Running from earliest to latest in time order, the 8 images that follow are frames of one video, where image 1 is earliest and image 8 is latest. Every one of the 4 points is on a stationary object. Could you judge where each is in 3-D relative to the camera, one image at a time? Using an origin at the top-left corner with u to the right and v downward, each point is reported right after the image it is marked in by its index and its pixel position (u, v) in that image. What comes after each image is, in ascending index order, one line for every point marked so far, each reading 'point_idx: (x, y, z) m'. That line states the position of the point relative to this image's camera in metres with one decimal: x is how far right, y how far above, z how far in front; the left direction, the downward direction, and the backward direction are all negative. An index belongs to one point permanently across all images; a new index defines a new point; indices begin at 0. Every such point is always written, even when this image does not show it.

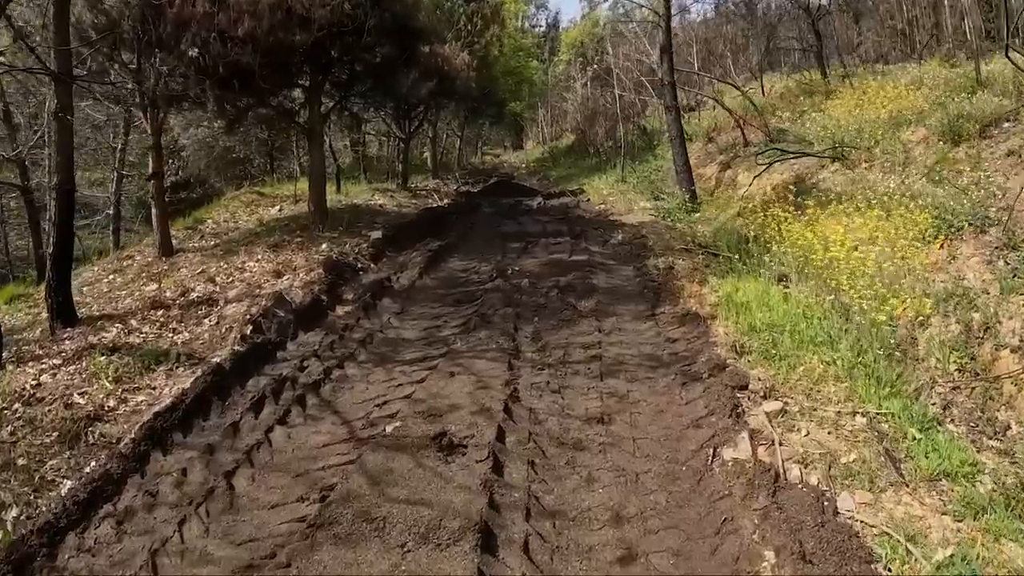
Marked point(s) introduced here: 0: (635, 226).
0: (+1.6, +0.9, +11.8) m
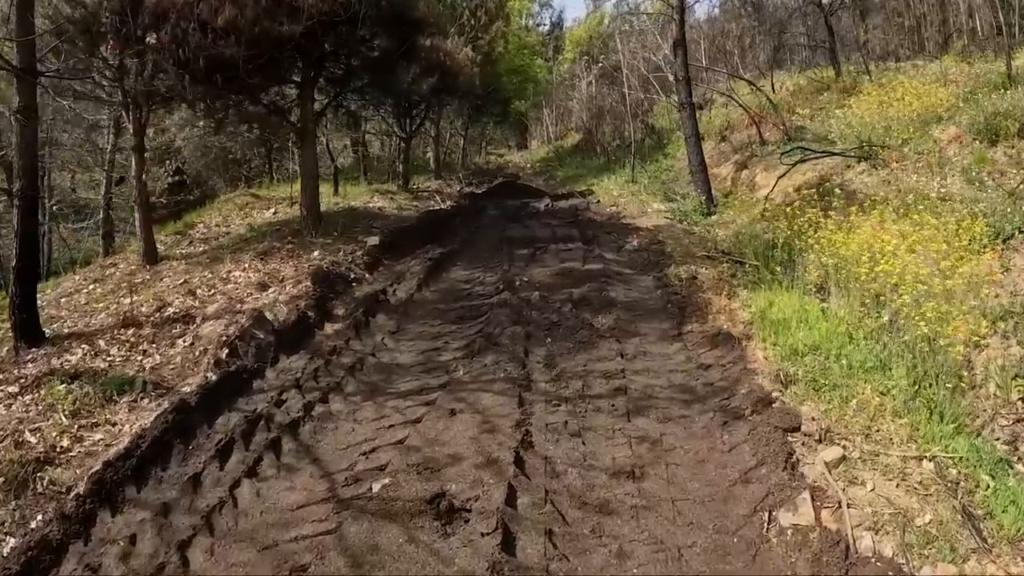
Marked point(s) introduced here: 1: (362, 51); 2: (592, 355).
0: (+1.7, +0.8, +11.0) m
1: (-1.9, +2.9, +10.7) m
2: (+0.5, -0.4, +5.7) m
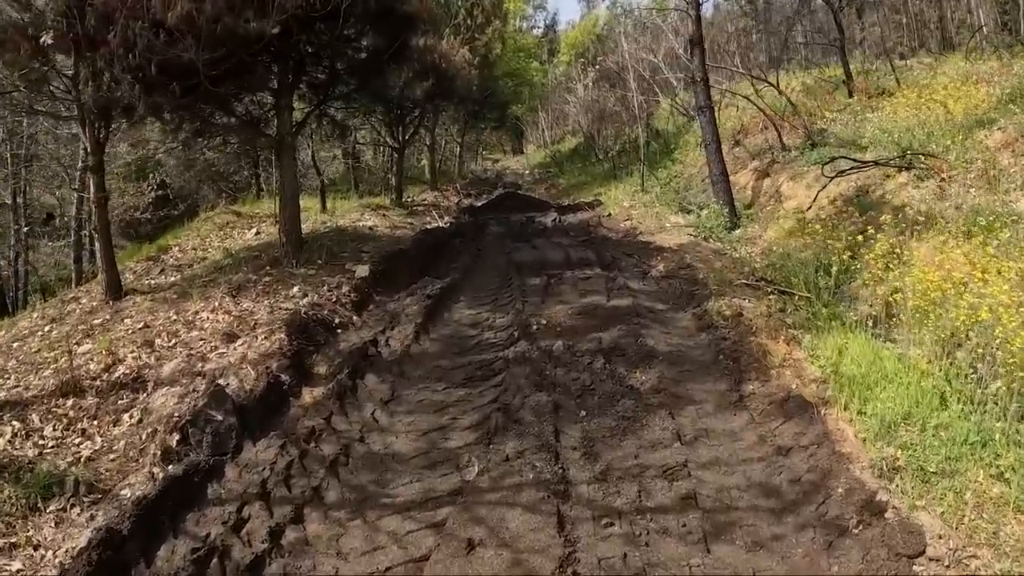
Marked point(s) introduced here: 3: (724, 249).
0: (+1.8, +0.5, +9.8) m
1: (-1.8, +2.6, +9.5) m
2: (+0.7, -0.8, +4.5) m
3: (+2.5, +0.5, +10.4) m
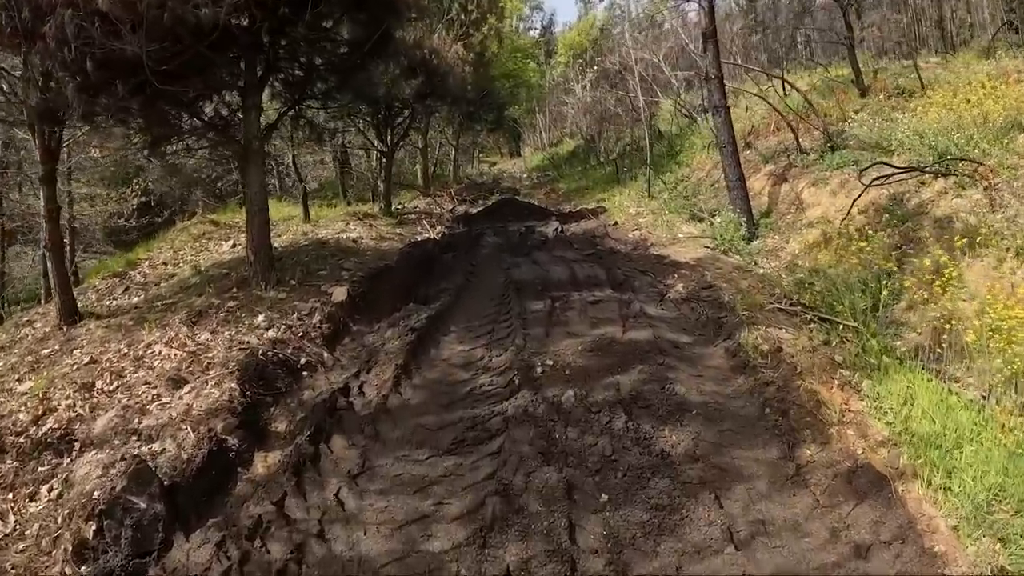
0: (+1.8, +0.3, +8.8) m
1: (-1.8, +2.3, +8.5) m
2: (+0.7, -1.0, +3.4) m
3: (+2.5, +0.3, +9.4) m
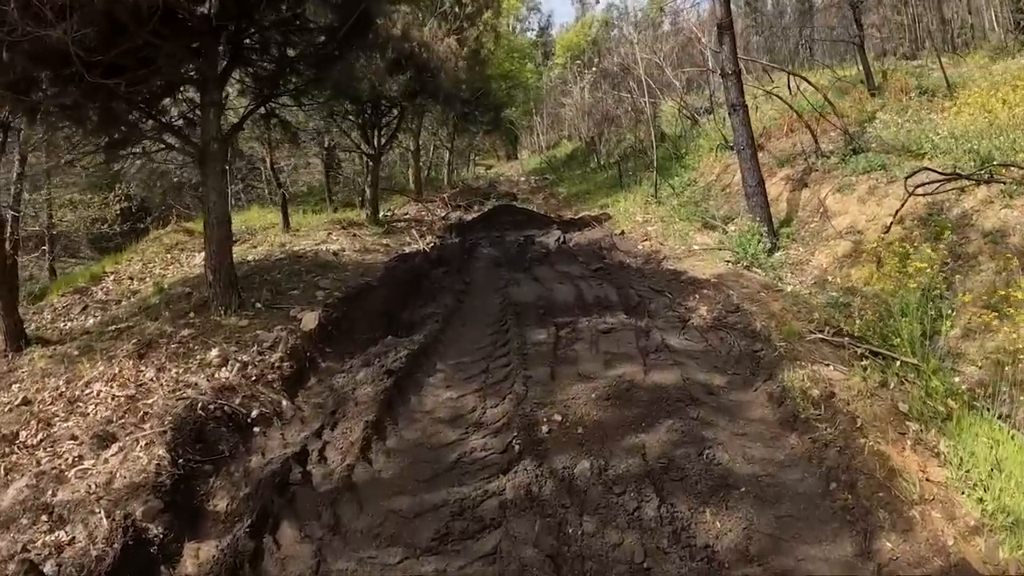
0: (+1.8, +0.1, +7.8) m
1: (-1.8, +2.1, +7.4) m
2: (+0.7, -1.2, +2.4) m
3: (+2.5, +0.1, +8.3) m
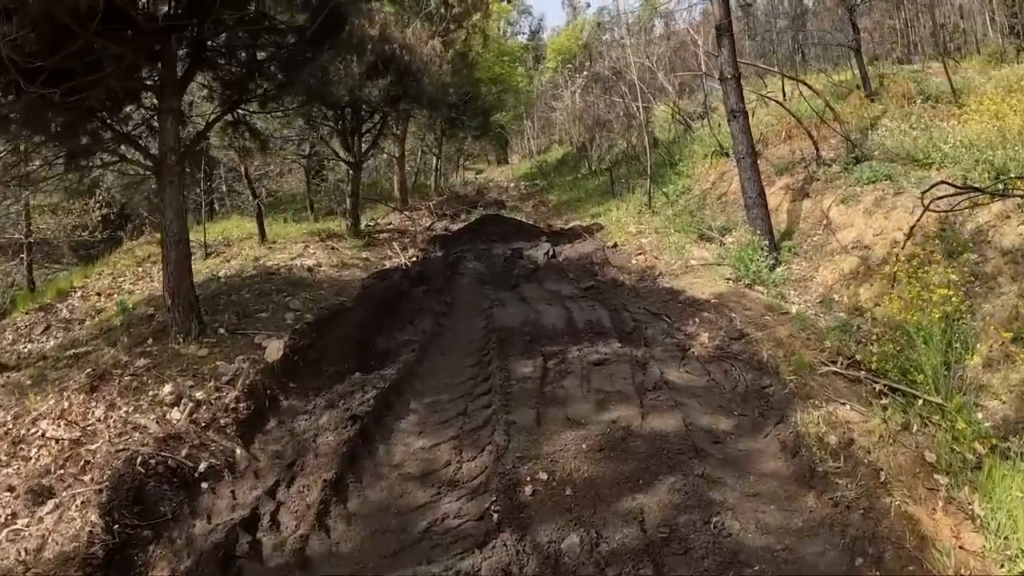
0: (+1.7, -0.1, +7.2) m
1: (-2.0, +2.0, +6.9) m
2: (+0.6, -1.3, +1.8) m
3: (+2.3, -0.1, +7.8) m
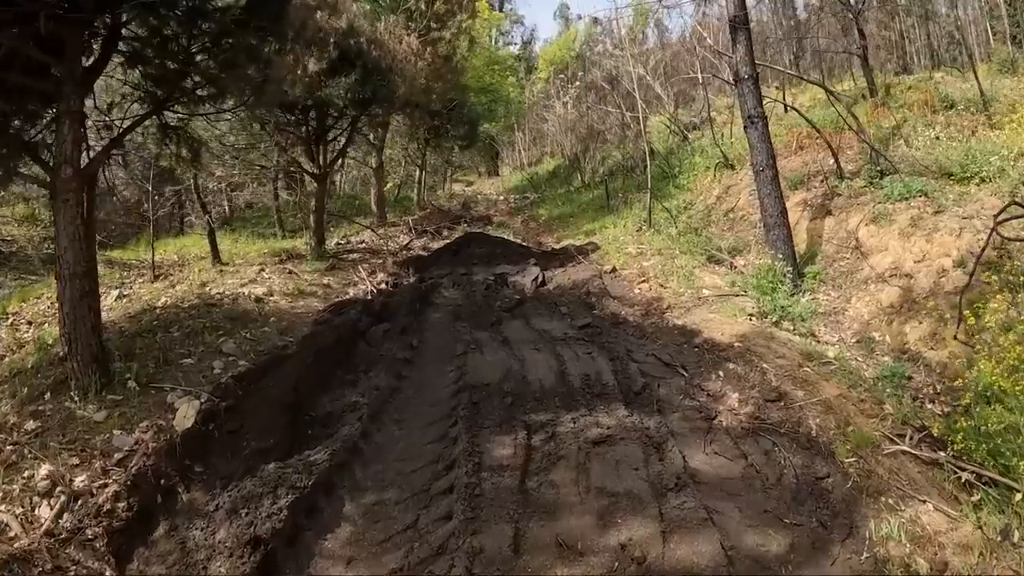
0: (+1.5, -0.4, +5.9) m
1: (-2.1, +1.7, +5.6) m
2: (+0.5, -1.5, +0.5) m
3: (+2.2, -0.4, +6.5) m
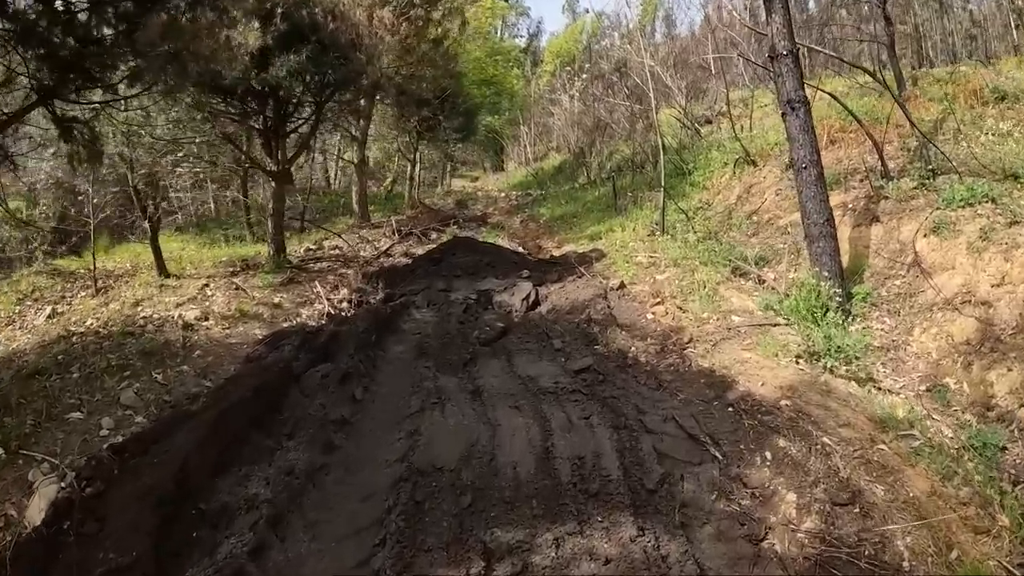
0: (+1.4, -0.6, +4.5) m
1: (-2.2, +1.5, +4.1) m
2: (+0.3, -1.8, -0.9) m
3: (+2.1, -0.6, +5.0) m
